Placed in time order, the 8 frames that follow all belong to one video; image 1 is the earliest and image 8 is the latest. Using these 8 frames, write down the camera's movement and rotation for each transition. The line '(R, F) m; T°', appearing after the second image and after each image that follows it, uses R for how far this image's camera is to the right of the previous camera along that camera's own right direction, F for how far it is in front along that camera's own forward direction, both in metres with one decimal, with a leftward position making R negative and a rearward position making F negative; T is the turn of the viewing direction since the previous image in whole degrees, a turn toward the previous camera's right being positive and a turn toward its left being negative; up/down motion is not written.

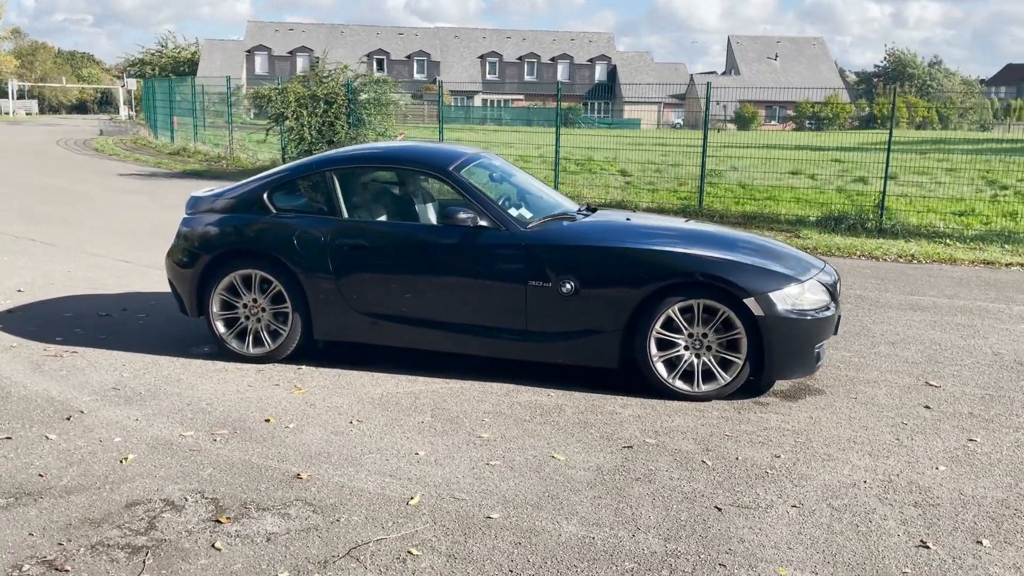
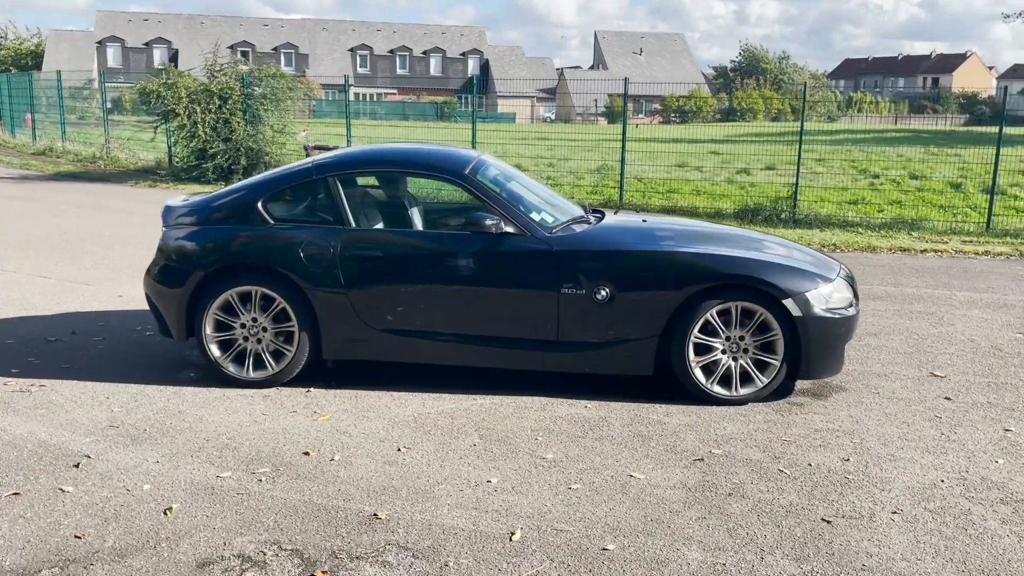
(-1.0, +0.3) m; +8°
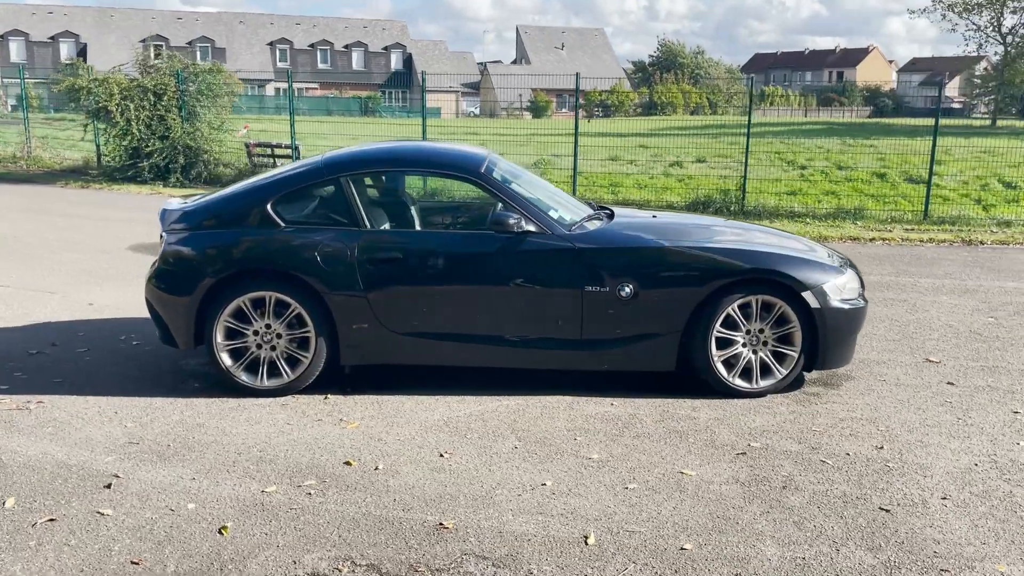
(-0.6, +0.1) m; +5°
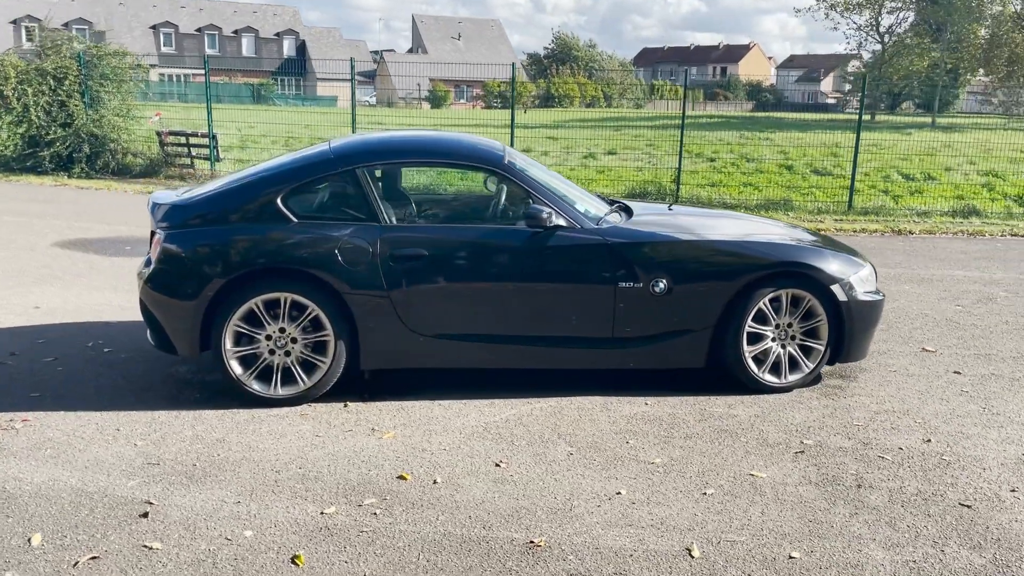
(-0.8, +0.3) m; +7°
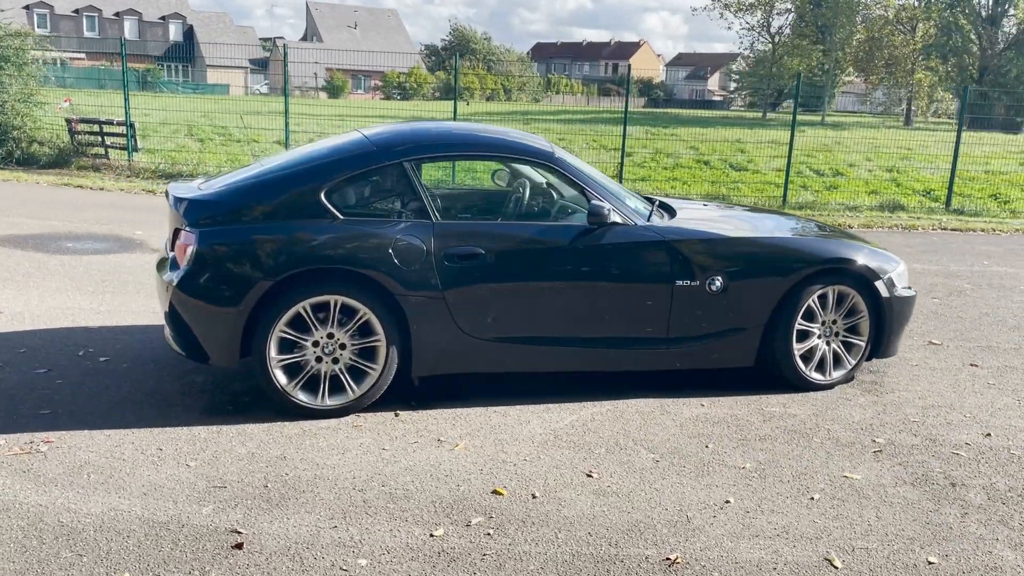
(-0.9, +0.3) m; +7°
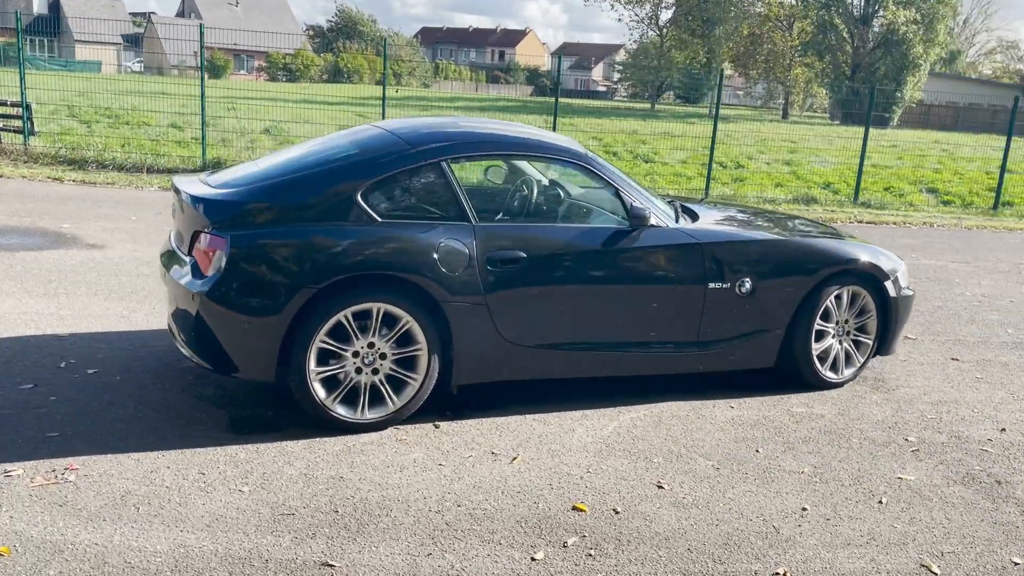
(-0.8, +0.2) m; +7°
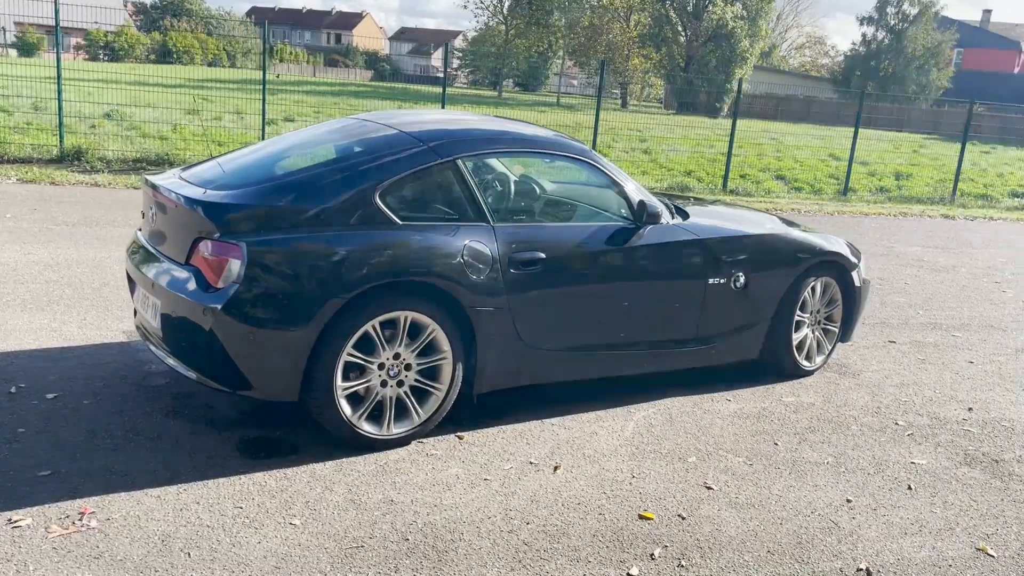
(-0.9, +0.2) m; +10°
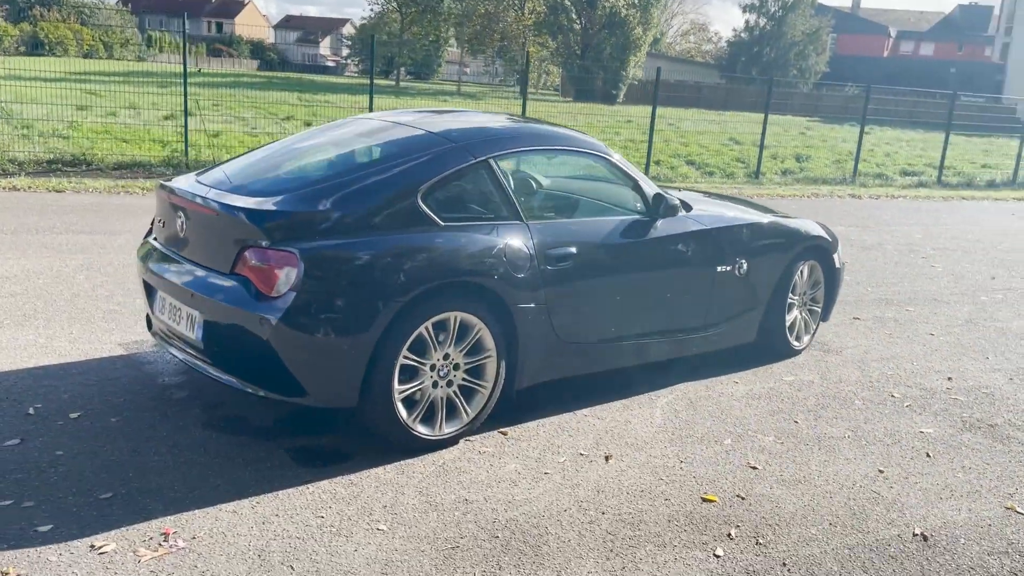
(-0.7, 0.0) m; +6°
